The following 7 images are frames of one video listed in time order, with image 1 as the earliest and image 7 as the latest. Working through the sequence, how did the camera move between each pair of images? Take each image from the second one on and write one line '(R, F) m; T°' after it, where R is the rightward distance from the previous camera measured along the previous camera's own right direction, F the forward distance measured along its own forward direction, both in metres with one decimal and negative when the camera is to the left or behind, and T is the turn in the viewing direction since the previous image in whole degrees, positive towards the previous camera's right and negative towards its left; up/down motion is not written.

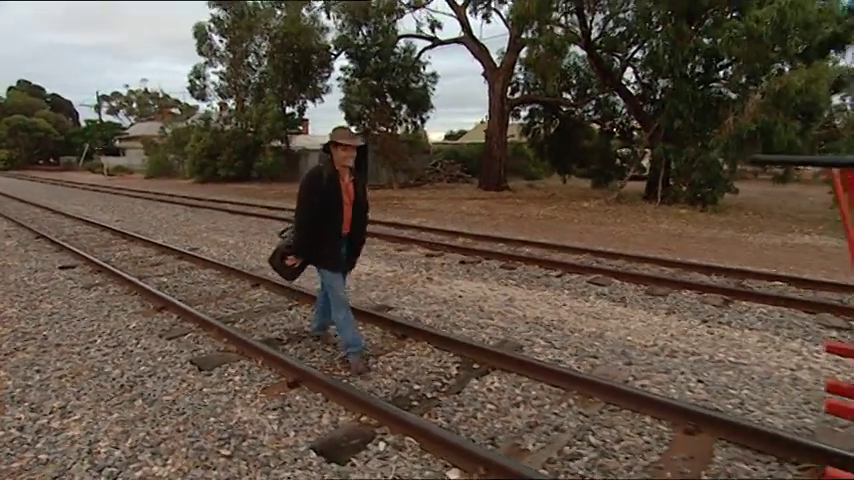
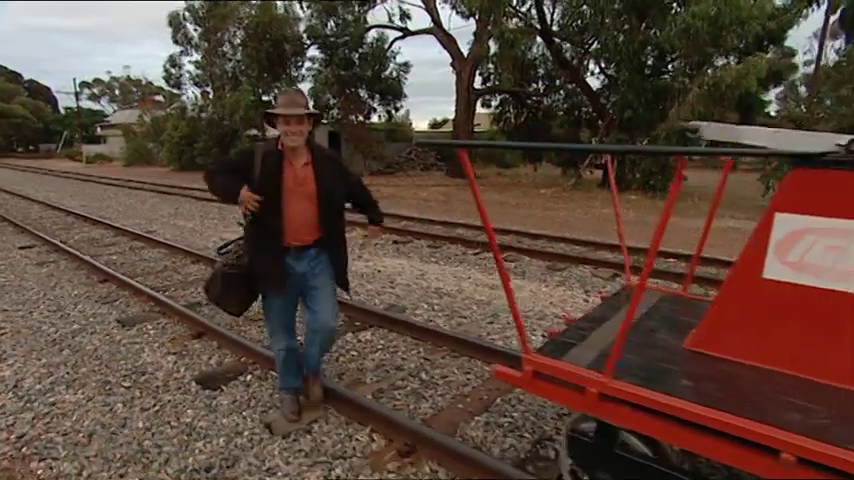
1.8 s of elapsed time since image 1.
(+1.0, -0.8) m; +1°
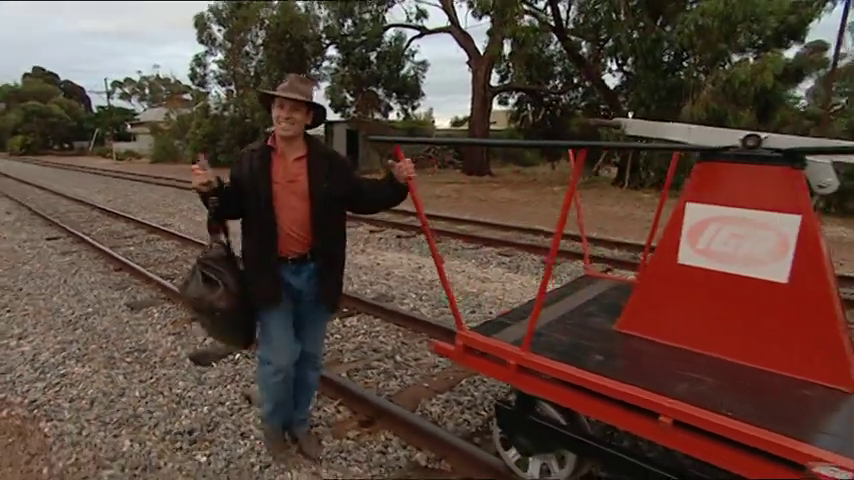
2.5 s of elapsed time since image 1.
(+0.4, -0.3) m; -3°
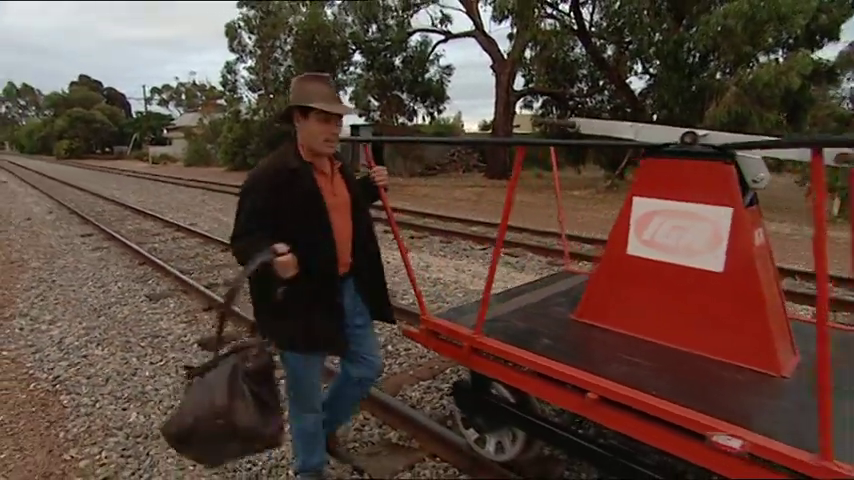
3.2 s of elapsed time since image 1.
(+0.3, -0.2) m; -3°
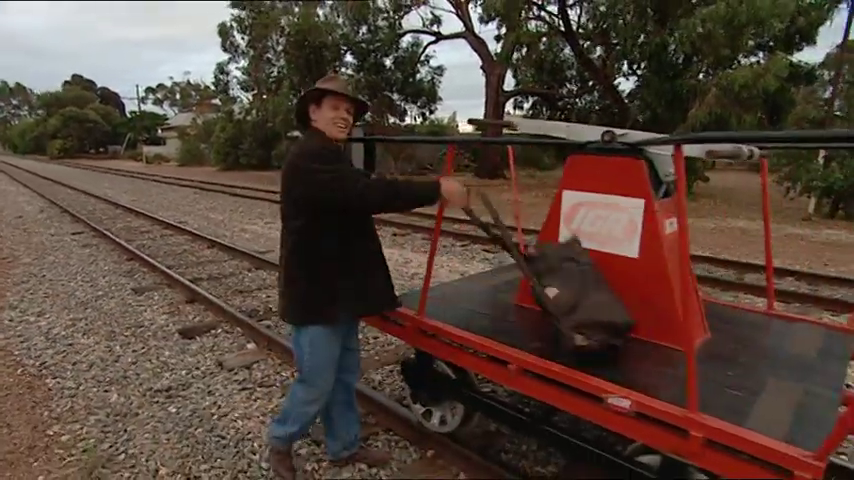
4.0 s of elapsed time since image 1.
(+0.3, -0.3) m; 0°
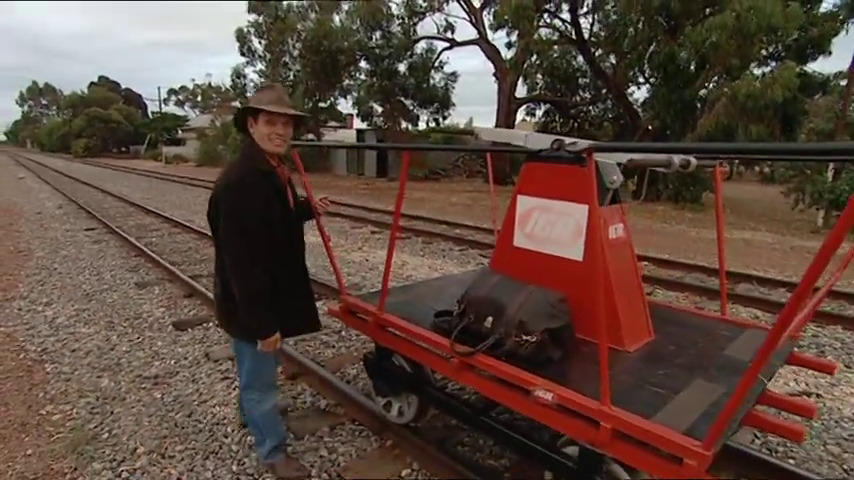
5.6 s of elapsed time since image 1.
(+0.3, -0.2) m; -2°
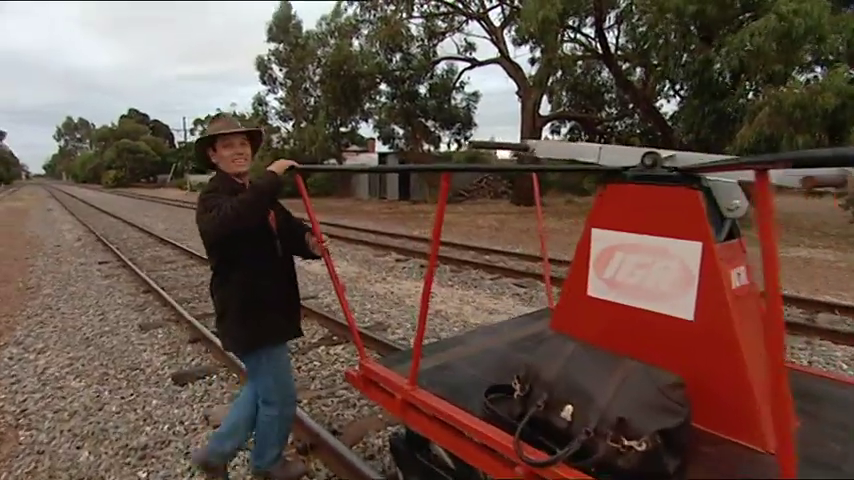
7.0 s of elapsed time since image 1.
(-0.1, +0.7) m; -3°
